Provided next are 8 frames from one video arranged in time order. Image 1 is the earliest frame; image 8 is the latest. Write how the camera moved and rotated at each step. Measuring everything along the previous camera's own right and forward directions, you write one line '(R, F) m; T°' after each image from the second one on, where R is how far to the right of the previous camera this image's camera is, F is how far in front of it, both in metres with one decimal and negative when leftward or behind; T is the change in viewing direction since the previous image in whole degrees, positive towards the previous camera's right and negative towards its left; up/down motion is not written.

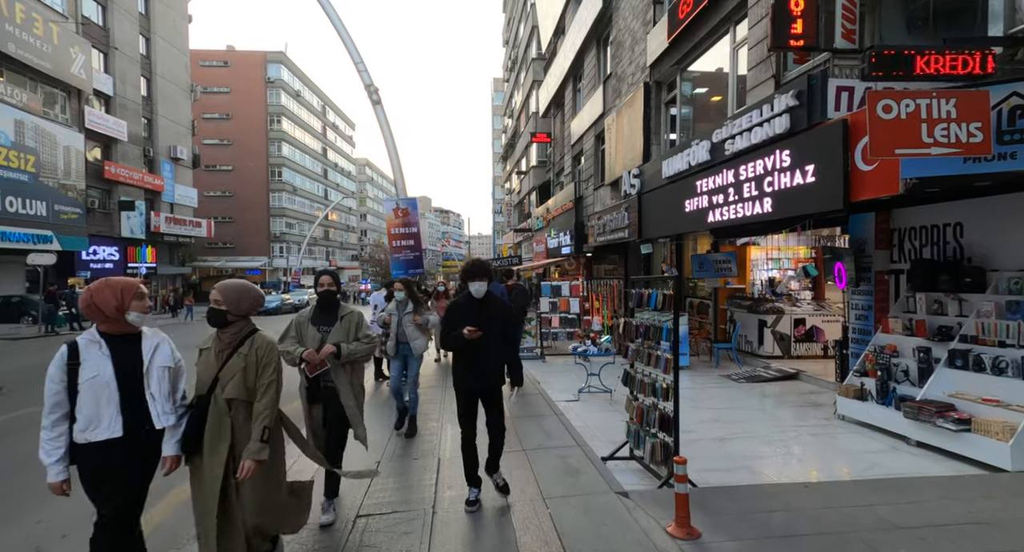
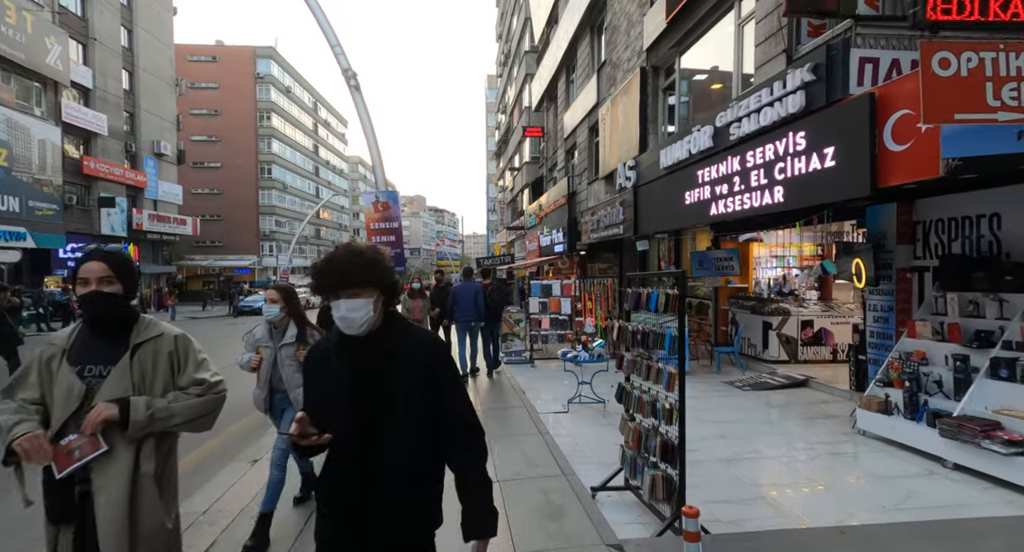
(+0.2, +0.8) m; +1°
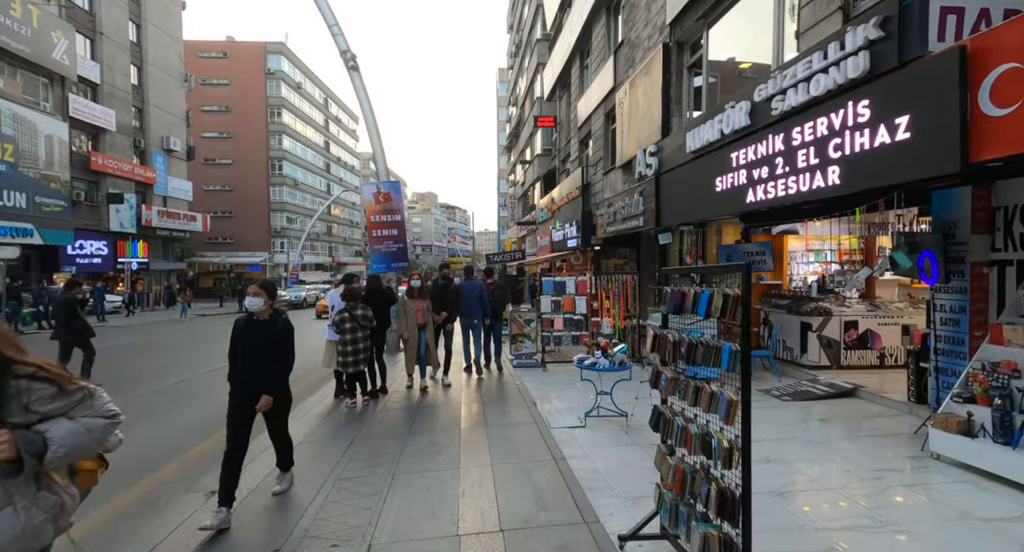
(0.0, +0.8) m; -1°
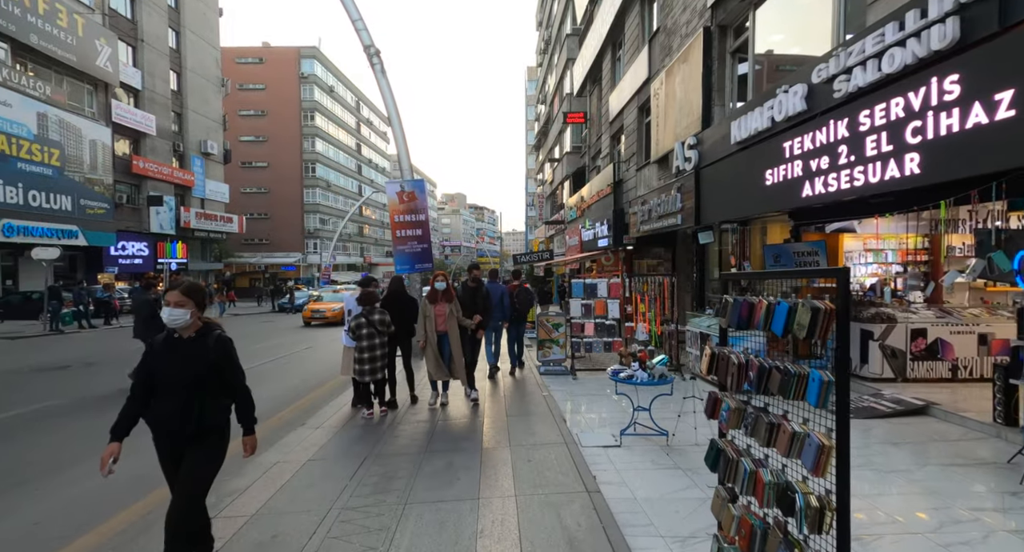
(0.0, +0.5) m; -3°
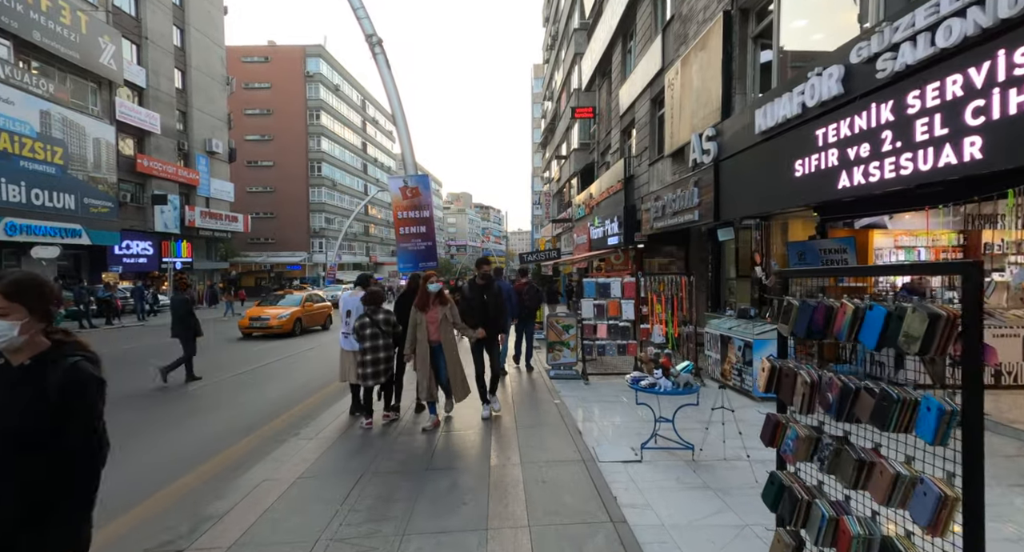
(0.0, +0.5) m; -1°
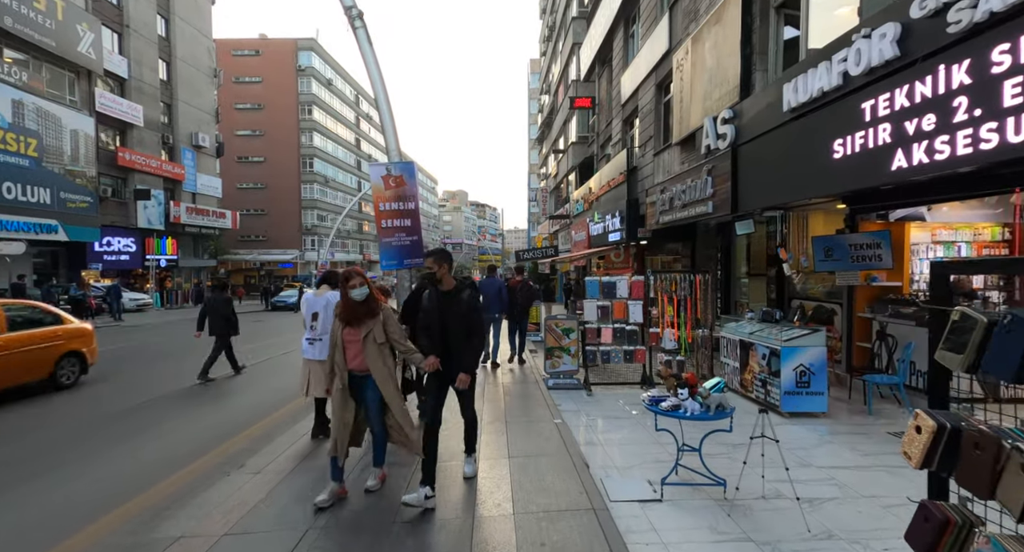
(0.0, +0.9) m; 0°
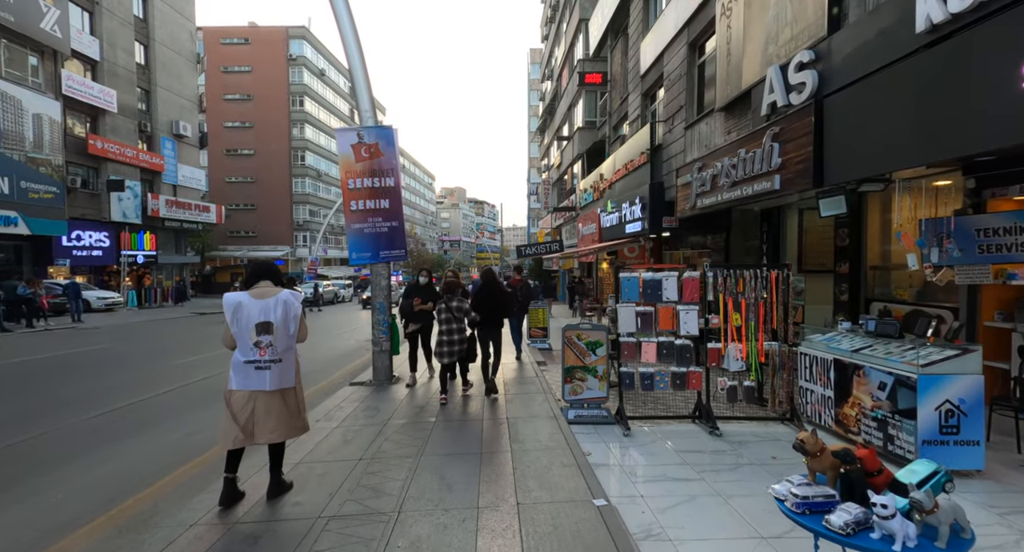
(-0.1, +2.0) m; 0°
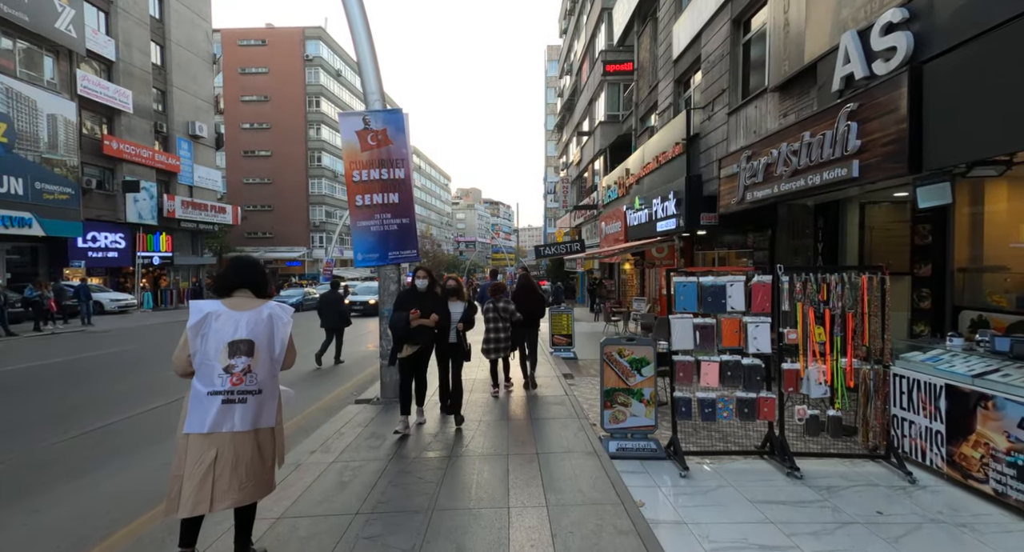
(-0.1, +0.9) m; -2°
